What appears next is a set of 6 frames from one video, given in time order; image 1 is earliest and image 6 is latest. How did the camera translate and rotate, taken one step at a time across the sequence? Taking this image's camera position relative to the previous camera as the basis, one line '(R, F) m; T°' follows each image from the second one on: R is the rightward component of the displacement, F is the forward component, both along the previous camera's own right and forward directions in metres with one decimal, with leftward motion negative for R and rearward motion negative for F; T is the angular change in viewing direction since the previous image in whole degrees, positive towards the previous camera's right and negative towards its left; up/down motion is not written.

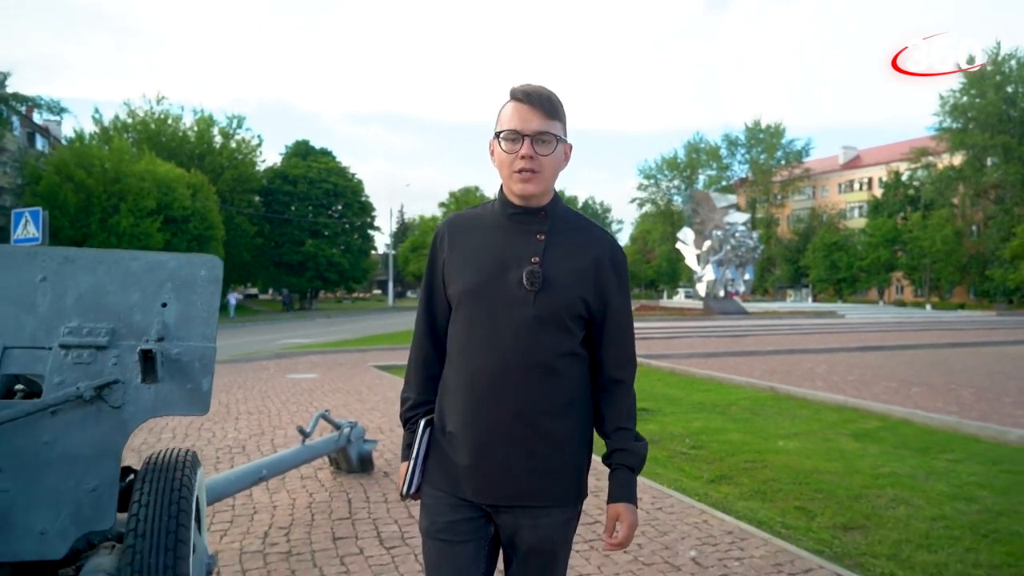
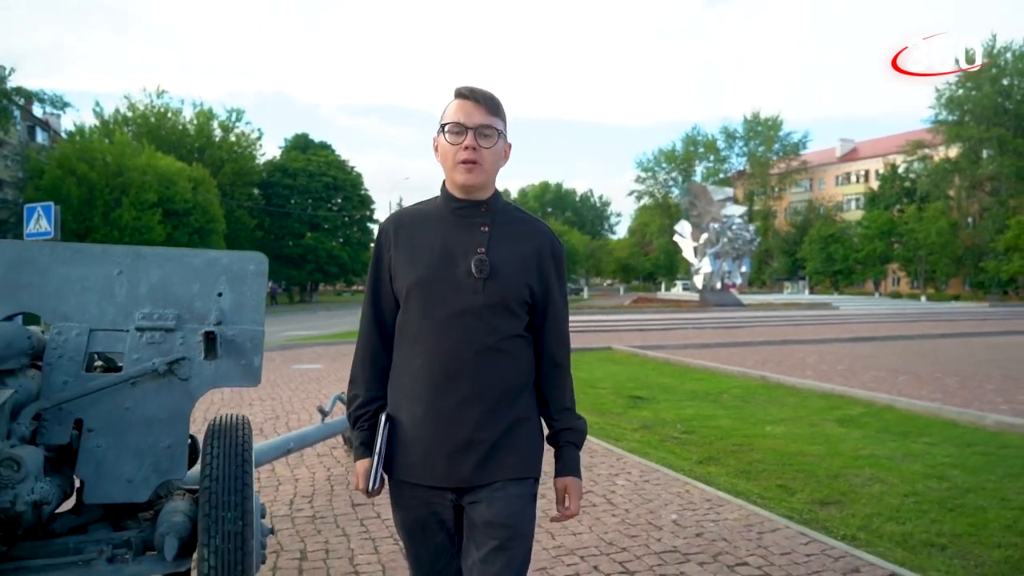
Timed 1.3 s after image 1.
(0.0, -0.5) m; 0°
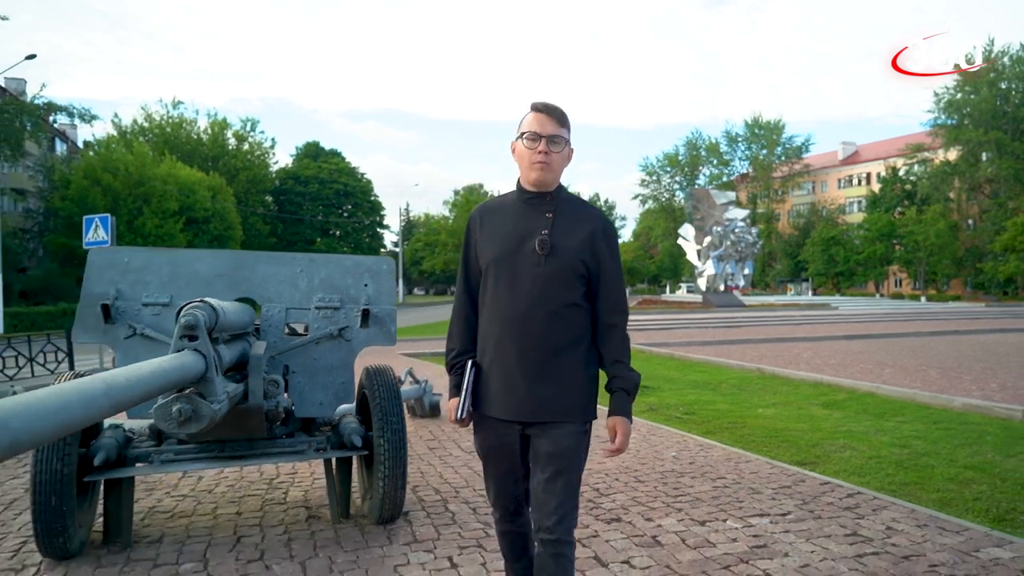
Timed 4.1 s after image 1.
(-0.3, -1.5) m; 0°
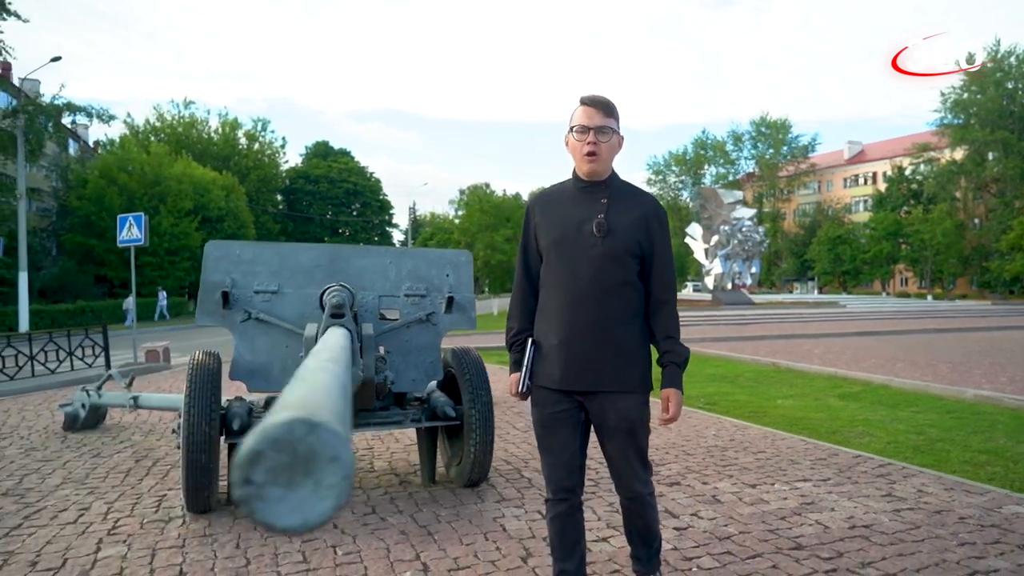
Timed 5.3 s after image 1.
(-0.5, -0.5) m; 0°
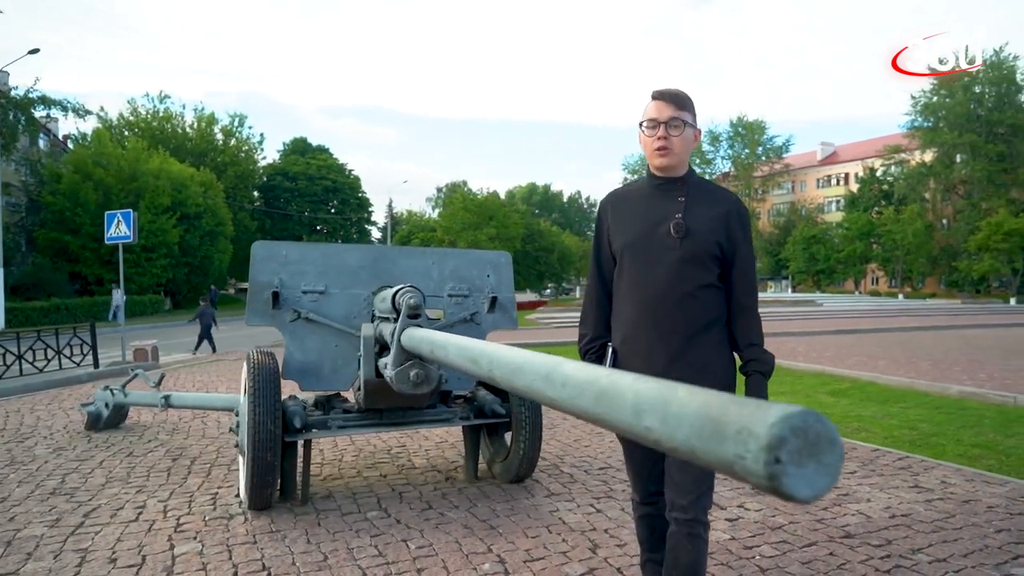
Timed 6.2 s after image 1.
(-0.5, -0.1) m; +2°
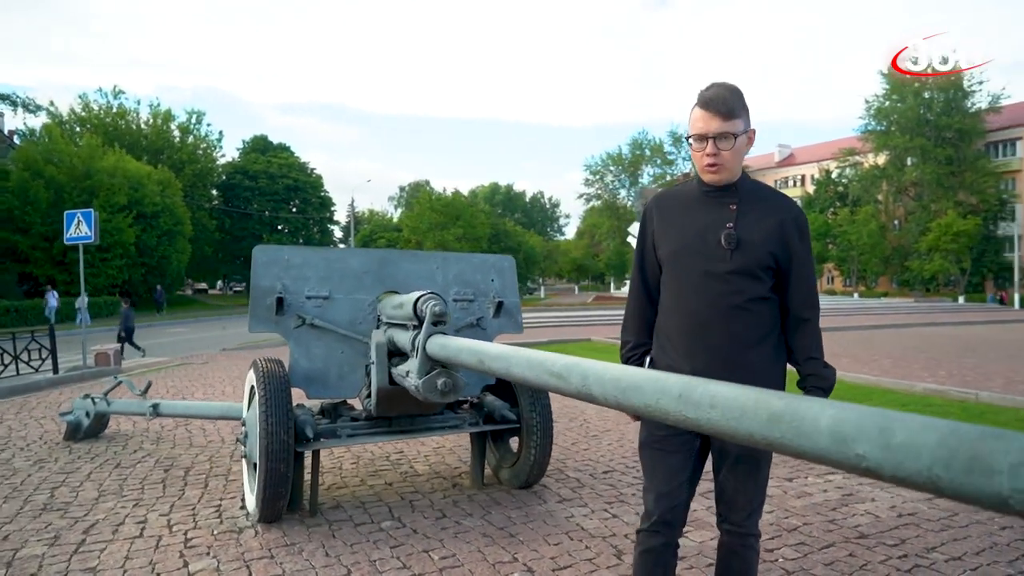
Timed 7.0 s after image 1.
(-0.3, 0.0) m; +3°
